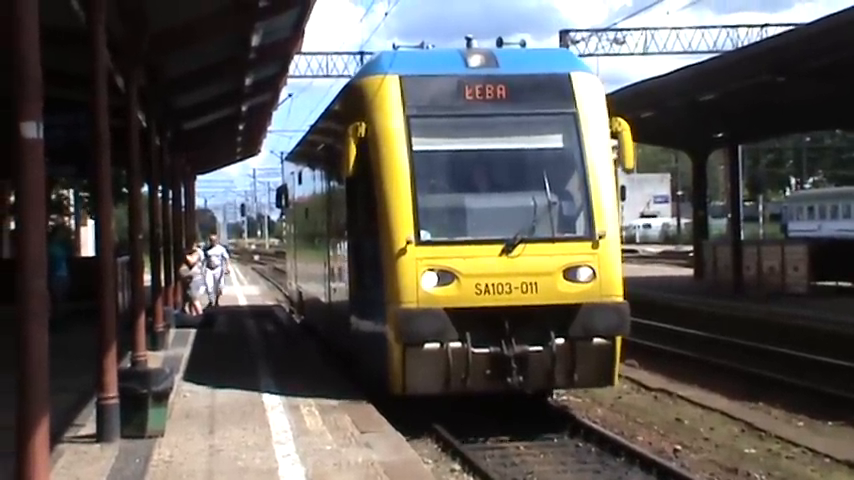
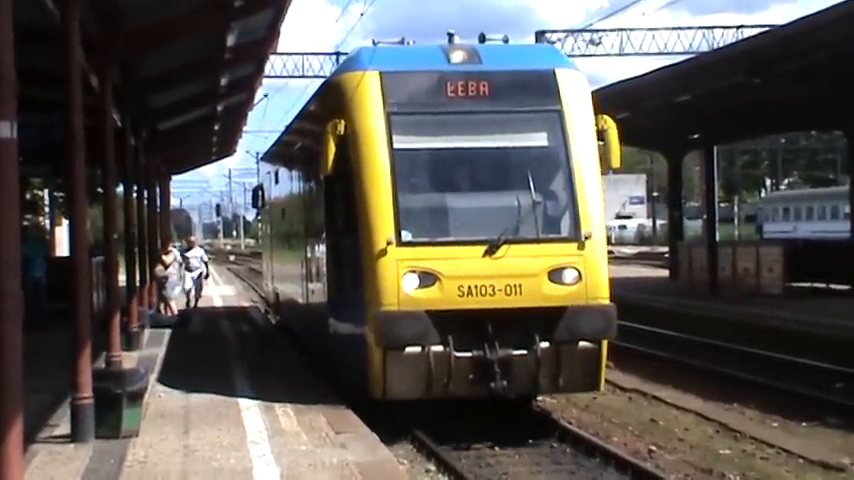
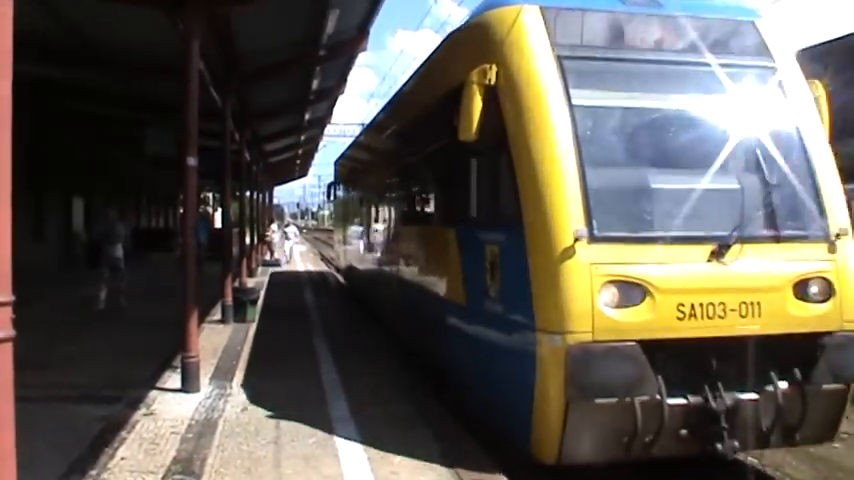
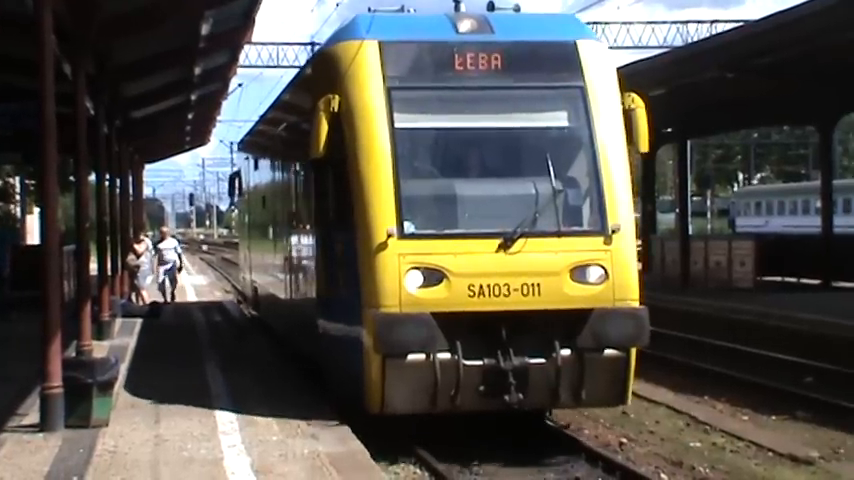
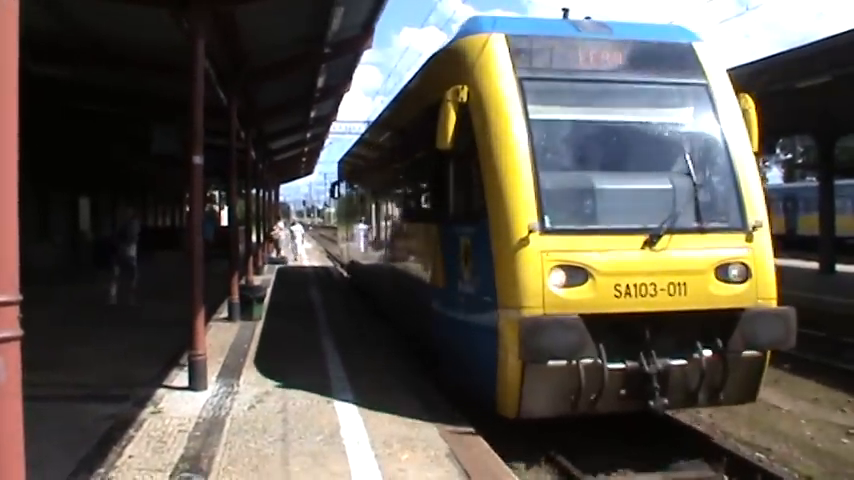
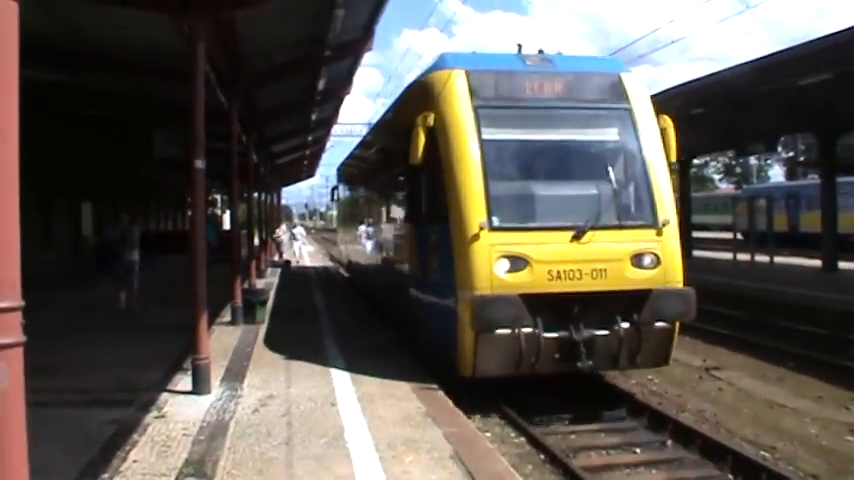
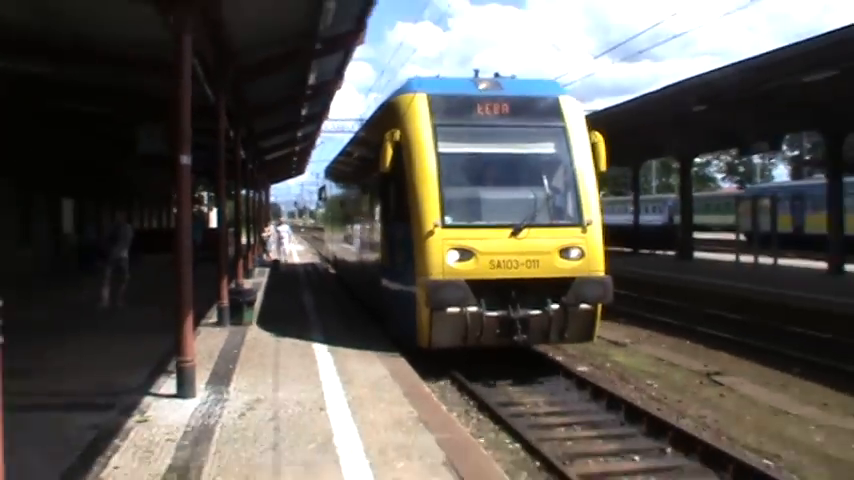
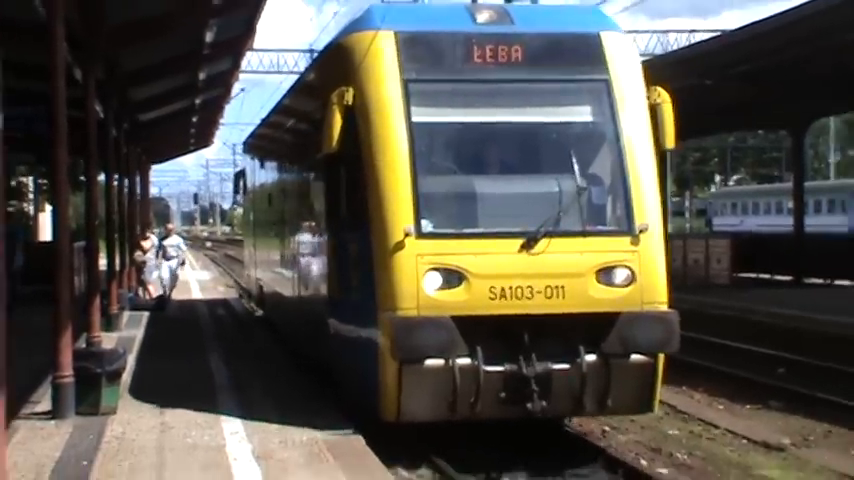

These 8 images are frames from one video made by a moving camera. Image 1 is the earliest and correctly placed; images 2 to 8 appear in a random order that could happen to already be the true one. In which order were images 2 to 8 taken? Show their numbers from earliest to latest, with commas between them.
2, 4, 8, 7, 6, 5, 3
